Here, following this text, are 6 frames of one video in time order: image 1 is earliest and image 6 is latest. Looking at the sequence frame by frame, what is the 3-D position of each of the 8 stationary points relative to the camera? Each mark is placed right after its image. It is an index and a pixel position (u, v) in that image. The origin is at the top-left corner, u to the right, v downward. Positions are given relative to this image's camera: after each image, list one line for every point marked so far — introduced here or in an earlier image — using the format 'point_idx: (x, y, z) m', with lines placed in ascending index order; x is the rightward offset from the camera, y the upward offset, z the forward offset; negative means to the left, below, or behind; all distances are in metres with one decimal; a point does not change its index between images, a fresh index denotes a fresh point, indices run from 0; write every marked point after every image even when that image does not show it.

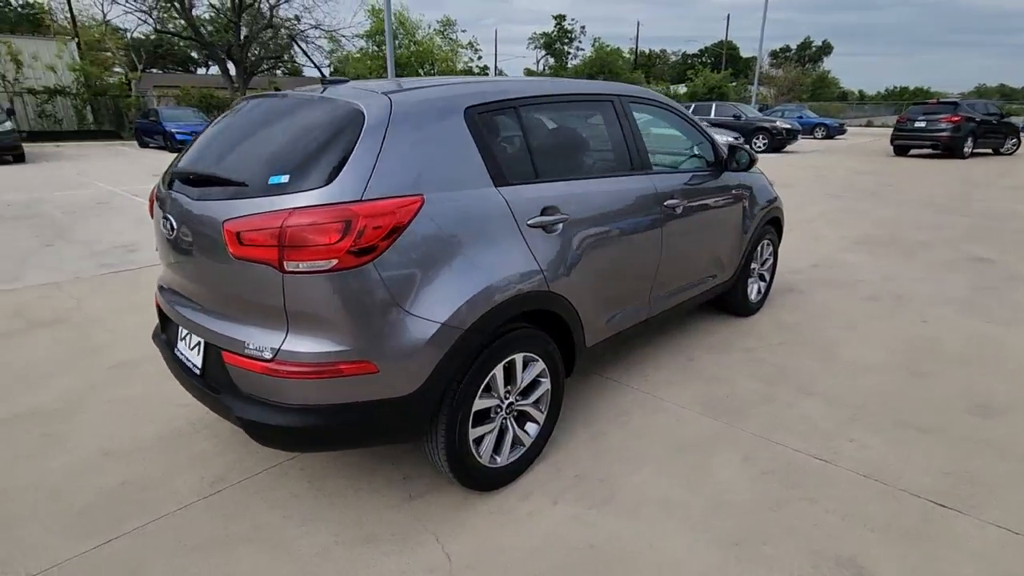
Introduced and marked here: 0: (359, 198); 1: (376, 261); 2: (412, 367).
0: (-0.6, +0.3, +2.0) m
1: (-0.5, +0.1, +2.0) m
2: (-0.4, -0.3, +2.1) m
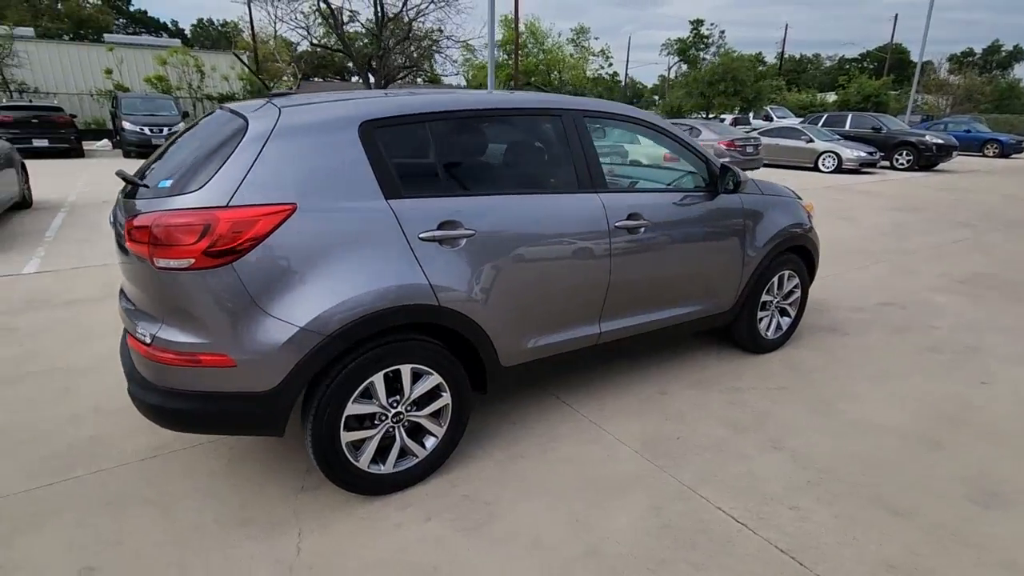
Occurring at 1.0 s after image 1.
0: (-1.2, +0.3, +2.1) m
1: (-1.1, +0.1, +2.1) m
2: (-1.0, -0.3, +2.2) m
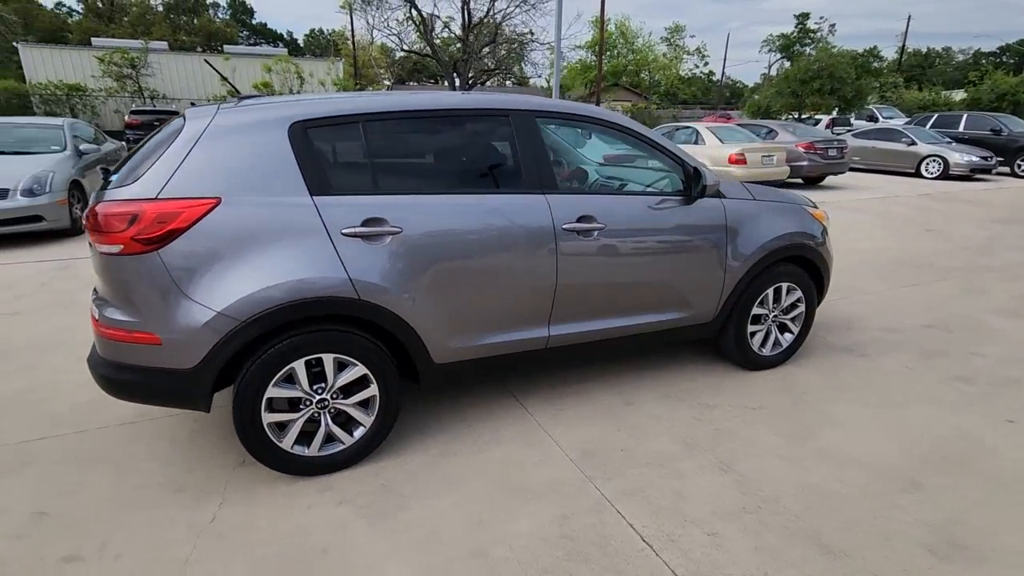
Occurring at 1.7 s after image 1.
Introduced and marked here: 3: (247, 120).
0: (-1.6, +0.4, +2.4) m
1: (-1.6, +0.2, +2.4) m
2: (-1.5, -0.3, +2.4) m
3: (-1.3, +0.8, +2.6) m
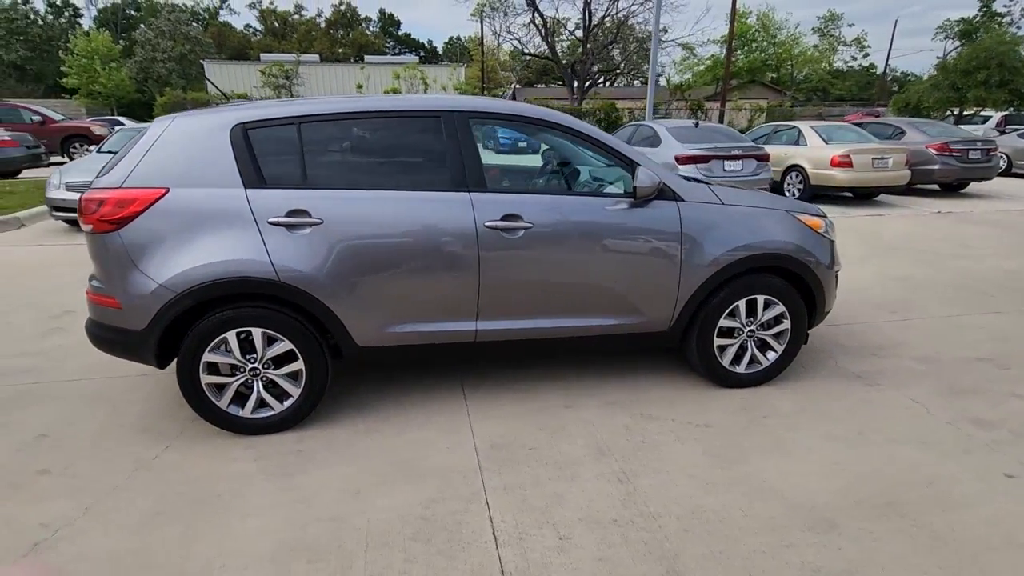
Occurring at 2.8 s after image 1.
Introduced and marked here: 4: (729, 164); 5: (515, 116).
0: (-2.1, +0.5, +2.9) m
1: (-2.1, +0.3, +2.9) m
2: (-2.0, -0.1, +2.9) m
3: (-1.8, +0.9, +3.0) m
4: (+3.8, +2.2, +9.4) m
5: (0.0, +1.1, +3.3) m
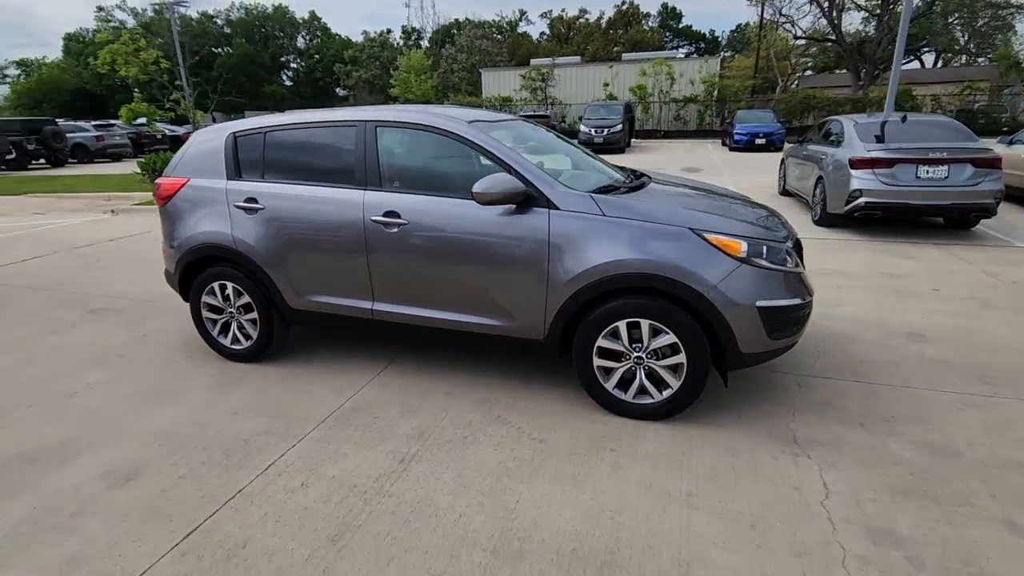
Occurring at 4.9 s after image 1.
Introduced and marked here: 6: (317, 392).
0: (-2.7, +0.9, +4.3) m
1: (-2.8, +0.6, +4.3) m
2: (-2.7, +0.2, +4.3) m
3: (-2.3, +1.2, +4.2) m
4: (+5.7, +1.6, +7.3) m
5: (-0.6, +1.1, +3.6) m
6: (-1.4, -0.8, +3.8) m
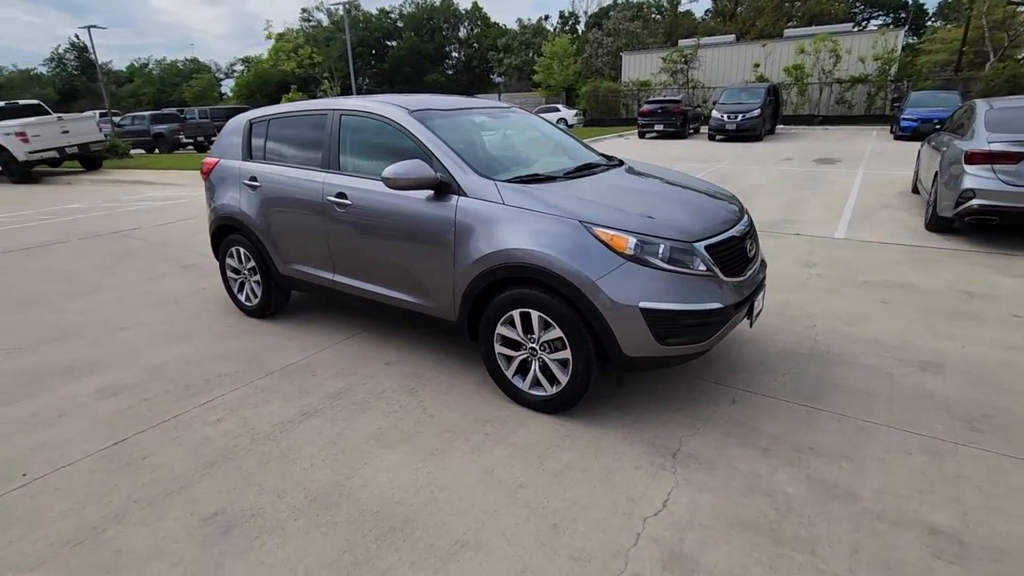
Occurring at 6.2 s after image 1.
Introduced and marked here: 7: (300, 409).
0: (-2.9, +1.3, +5.1) m
1: (-2.9, +1.0, +5.1) m
2: (-2.9, +0.6, +5.1) m
3: (-2.4, +1.5, +4.9) m
4: (+6.1, +1.3, +5.8) m
5: (-1.0, +1.3, +3.9) m
6: (-1.8, -0.5, +4.3) m
7: (-1.4, -0.8, +3.4) m
